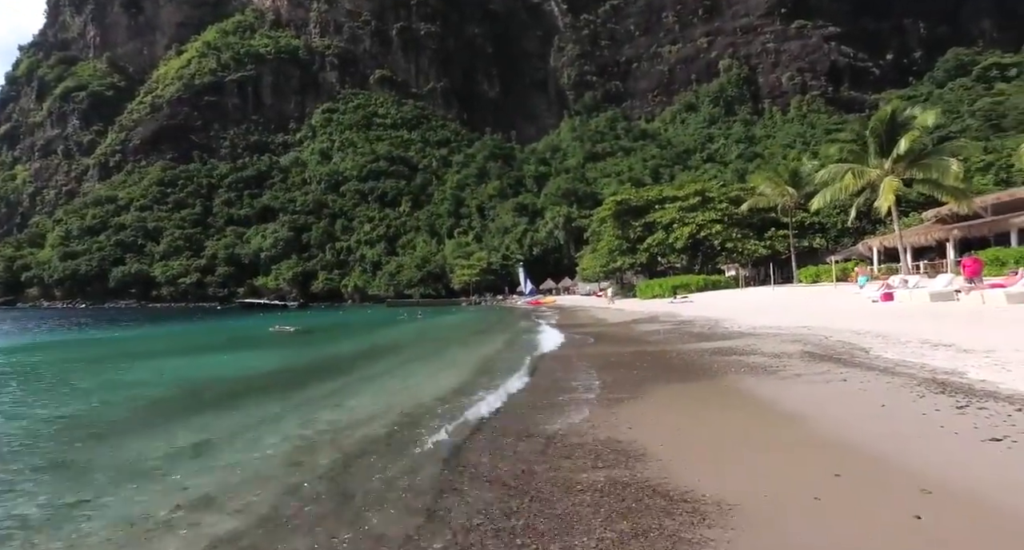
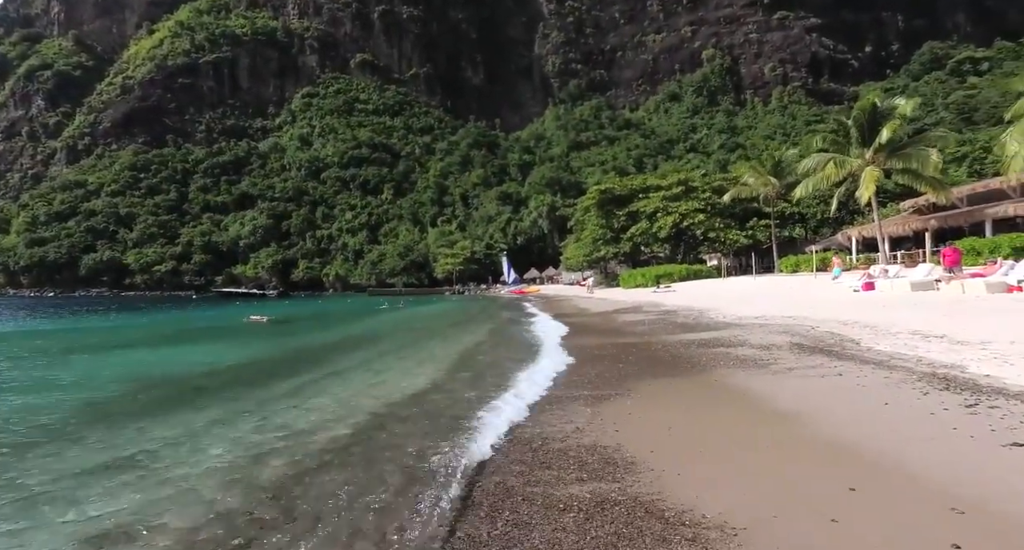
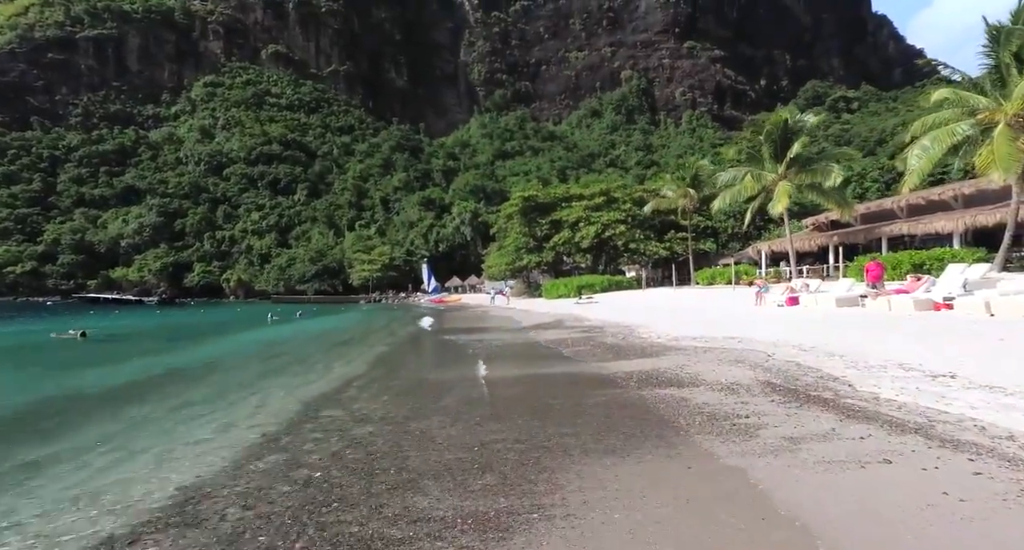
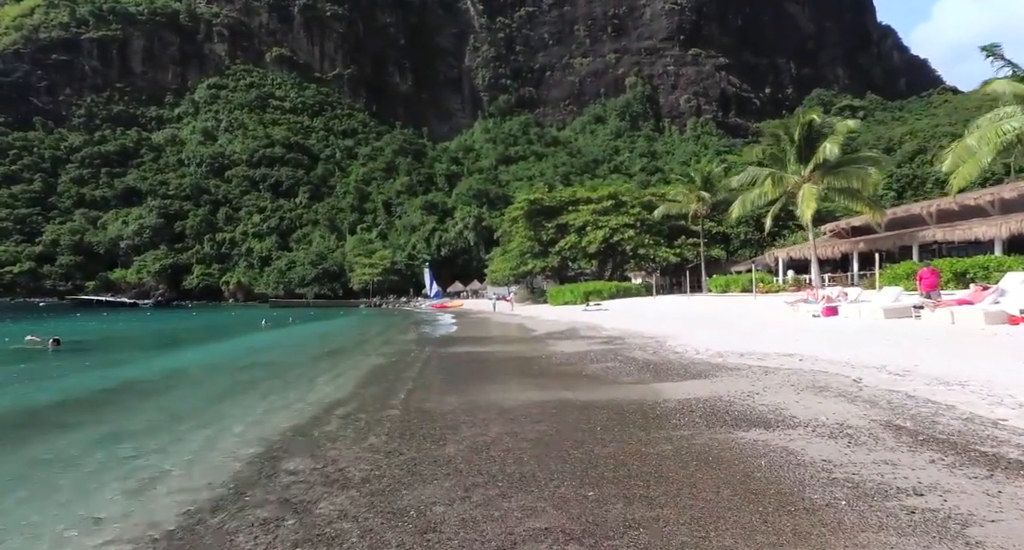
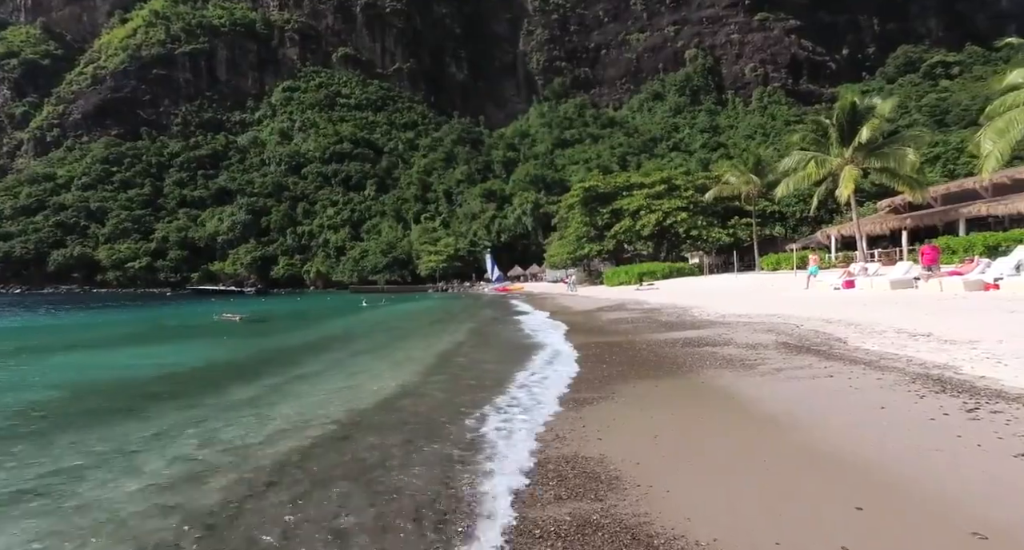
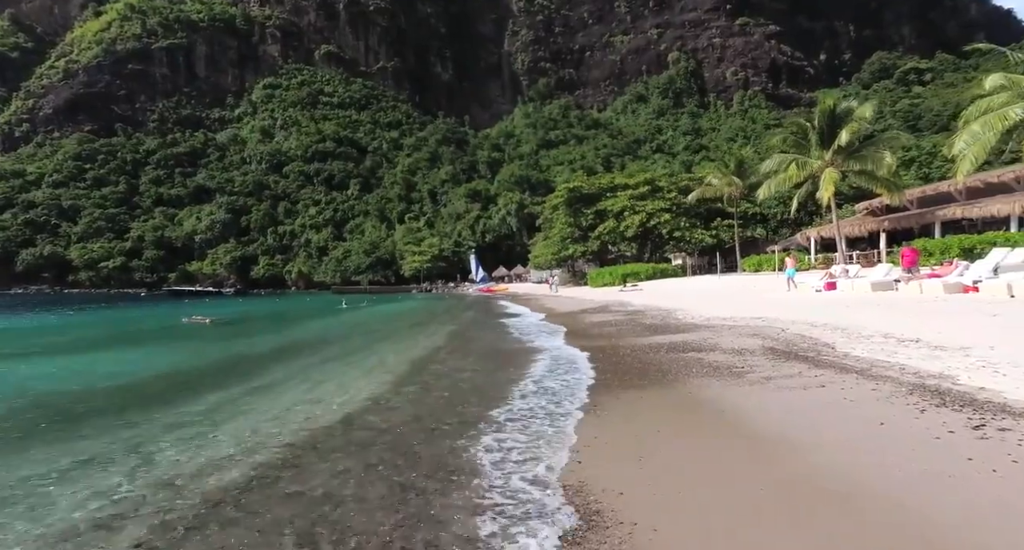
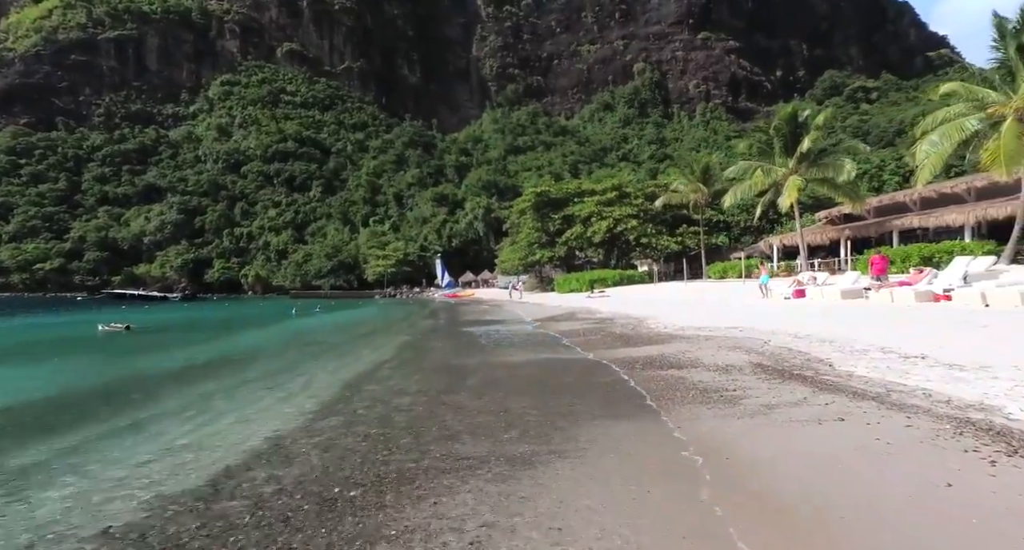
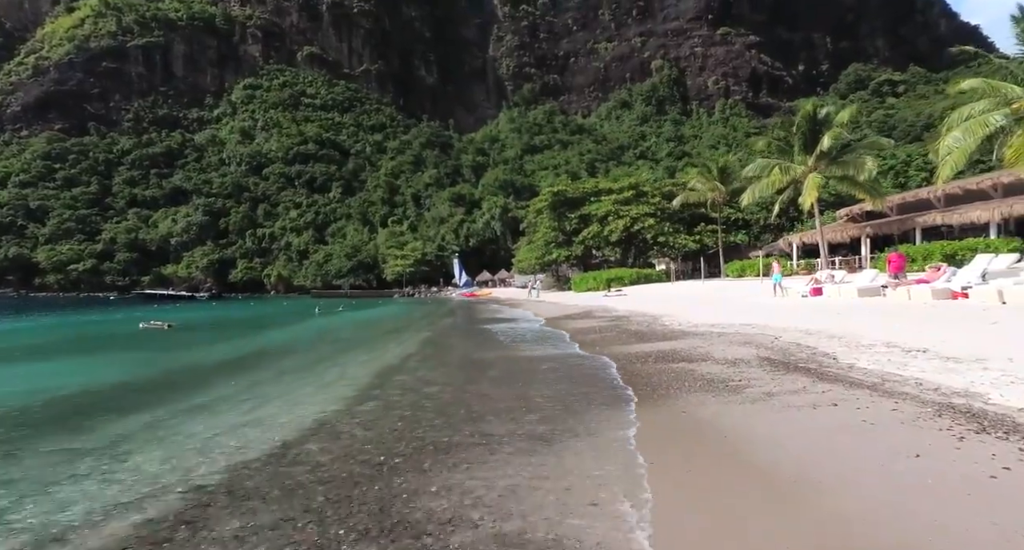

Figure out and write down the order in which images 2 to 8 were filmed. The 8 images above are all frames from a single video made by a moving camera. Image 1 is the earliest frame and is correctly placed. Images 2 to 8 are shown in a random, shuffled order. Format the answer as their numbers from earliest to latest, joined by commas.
2, 5, 6, 8, 7, 3, 4
